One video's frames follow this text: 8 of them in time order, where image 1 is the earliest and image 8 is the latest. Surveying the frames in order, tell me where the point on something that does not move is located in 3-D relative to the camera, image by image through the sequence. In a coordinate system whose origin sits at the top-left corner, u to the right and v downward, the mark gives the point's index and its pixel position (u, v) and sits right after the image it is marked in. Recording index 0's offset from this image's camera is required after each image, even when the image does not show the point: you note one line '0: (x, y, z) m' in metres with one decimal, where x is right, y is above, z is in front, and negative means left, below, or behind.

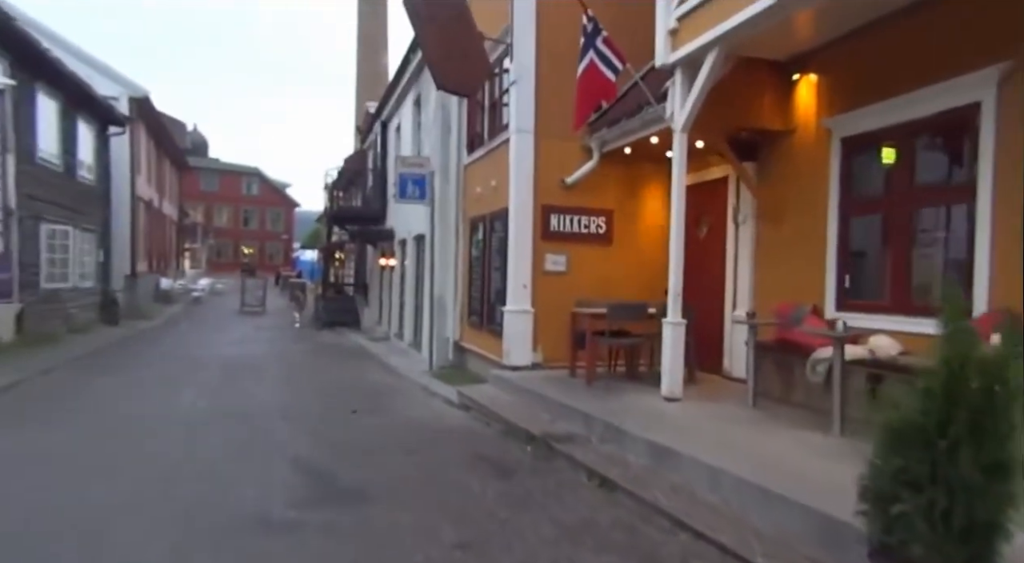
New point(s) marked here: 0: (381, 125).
0: (-3.7, +4.4, +19.1) m
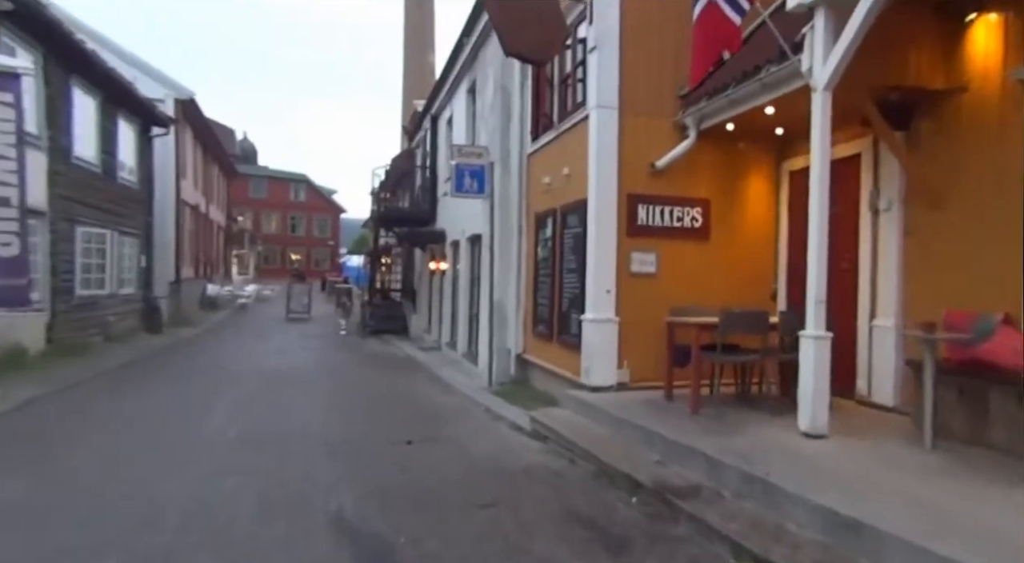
0: (-2.2, +4.3, +18.0) m
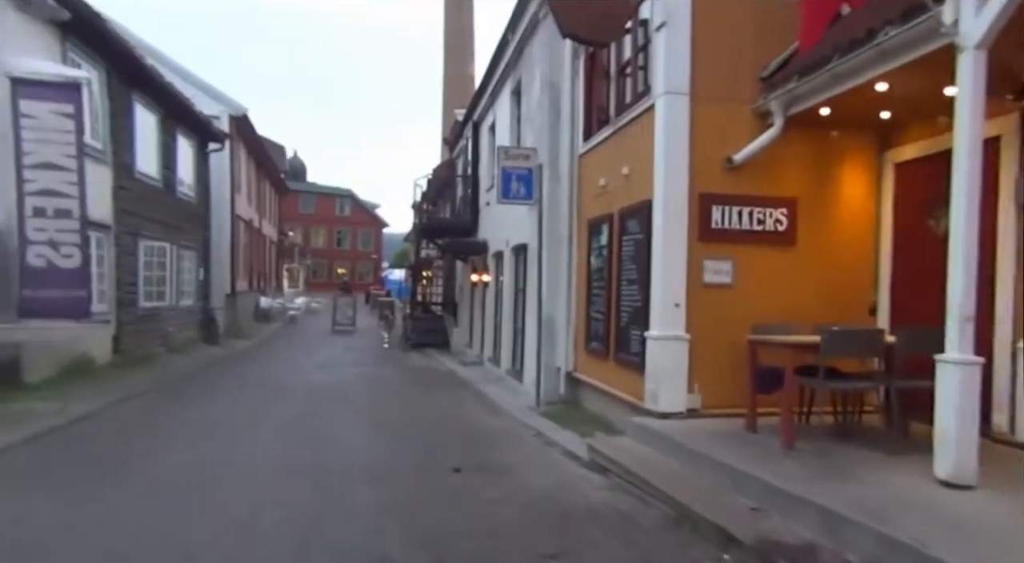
0: (-1.1, +4.0, +17.4) m
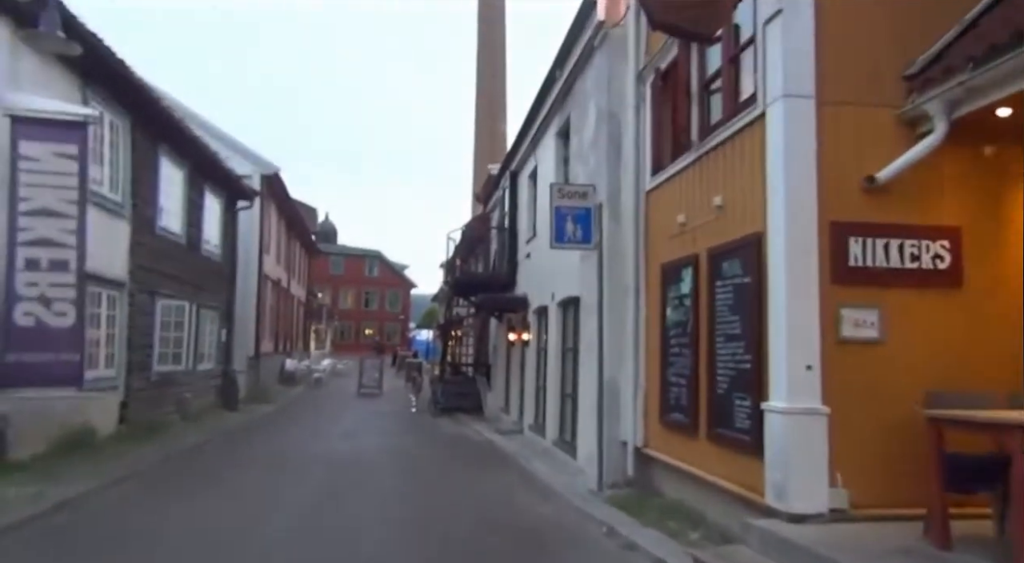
0: (-0.1, +2.5, +16.3) m
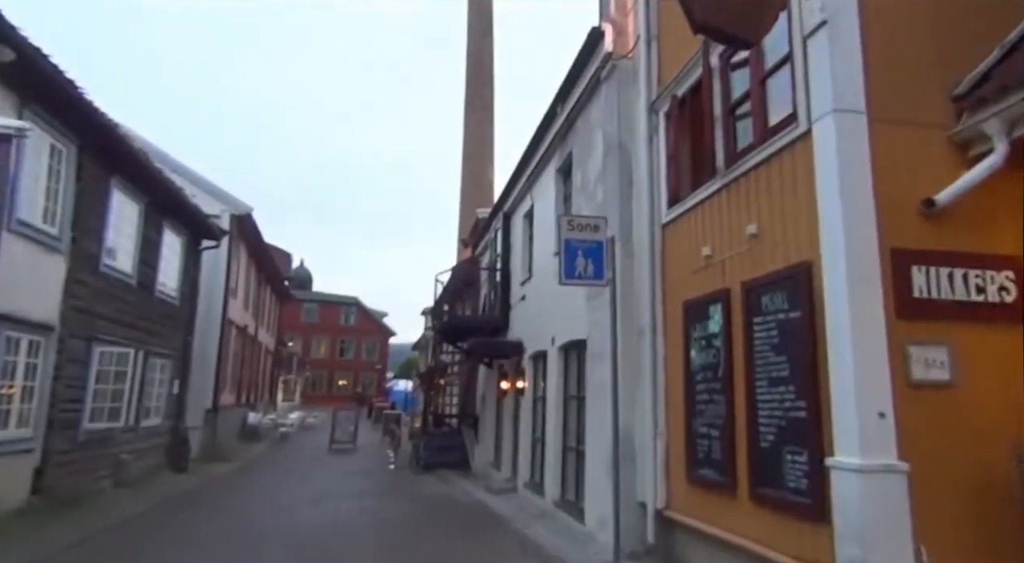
0: (-0.3, +1.5, +15.8) m
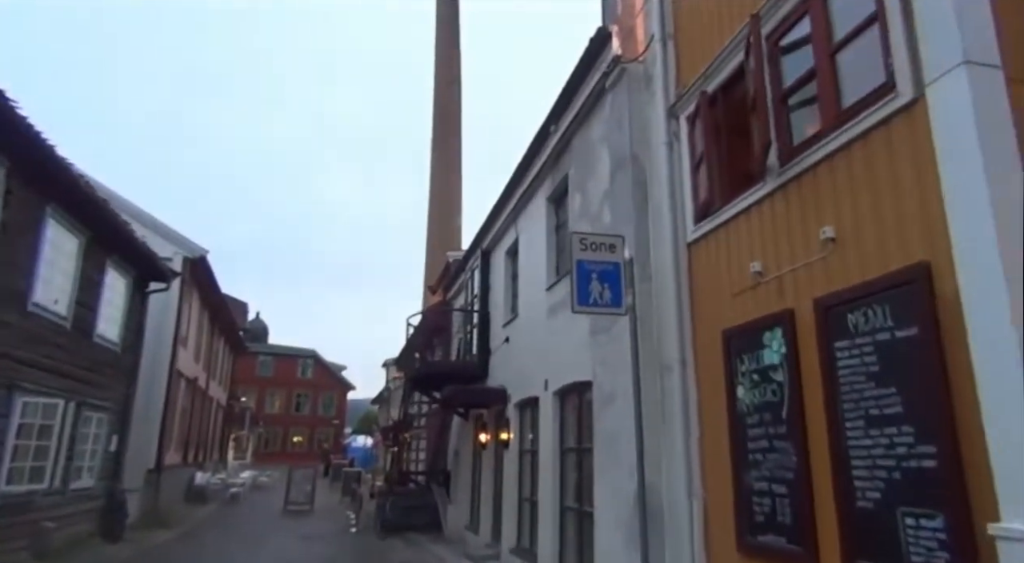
0: (-0.7, +0.6, +14.7) m
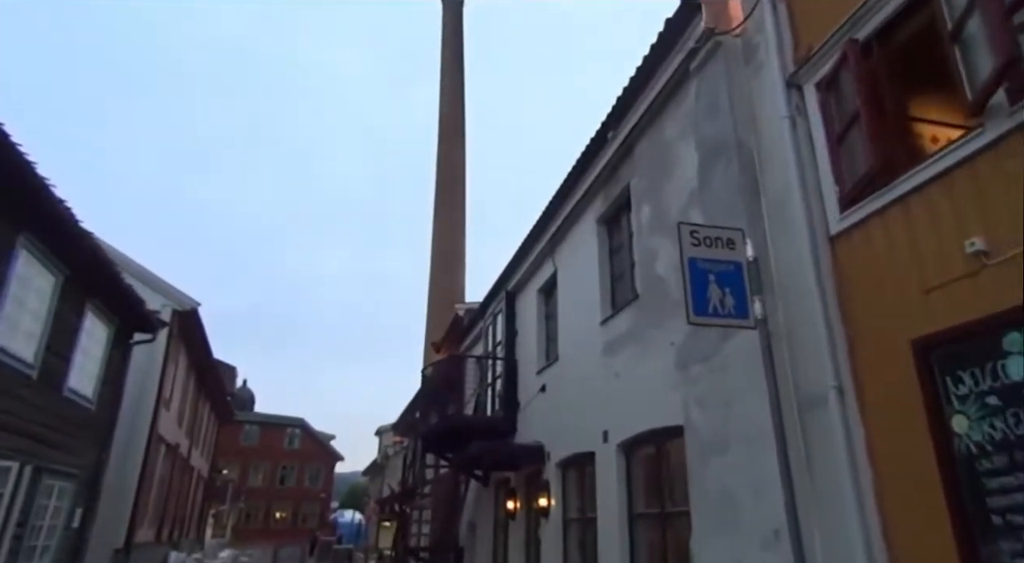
0: (-0.2, -0.3, +13.2) m
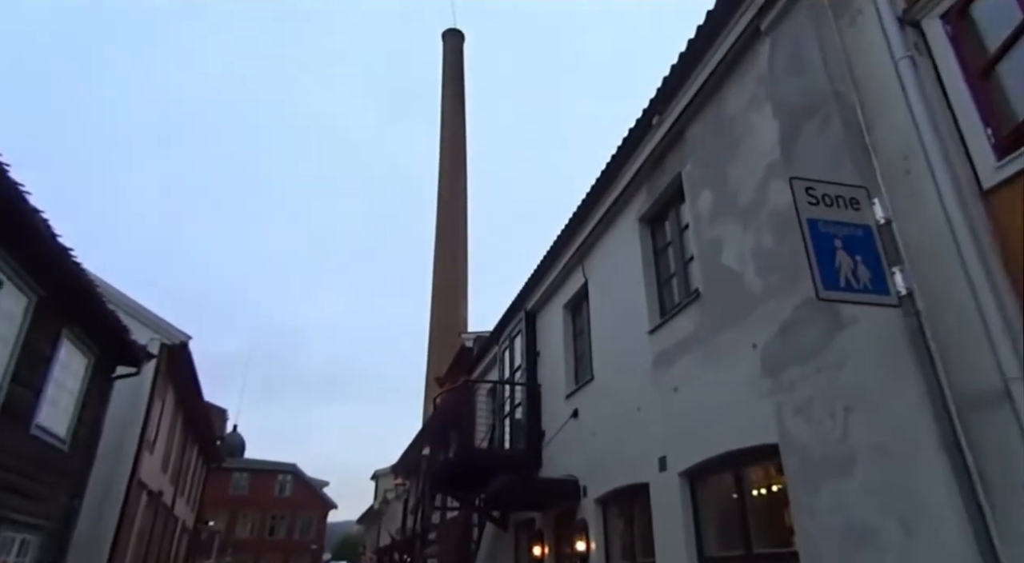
0: (+0.1, -0.7, +12.1) m
